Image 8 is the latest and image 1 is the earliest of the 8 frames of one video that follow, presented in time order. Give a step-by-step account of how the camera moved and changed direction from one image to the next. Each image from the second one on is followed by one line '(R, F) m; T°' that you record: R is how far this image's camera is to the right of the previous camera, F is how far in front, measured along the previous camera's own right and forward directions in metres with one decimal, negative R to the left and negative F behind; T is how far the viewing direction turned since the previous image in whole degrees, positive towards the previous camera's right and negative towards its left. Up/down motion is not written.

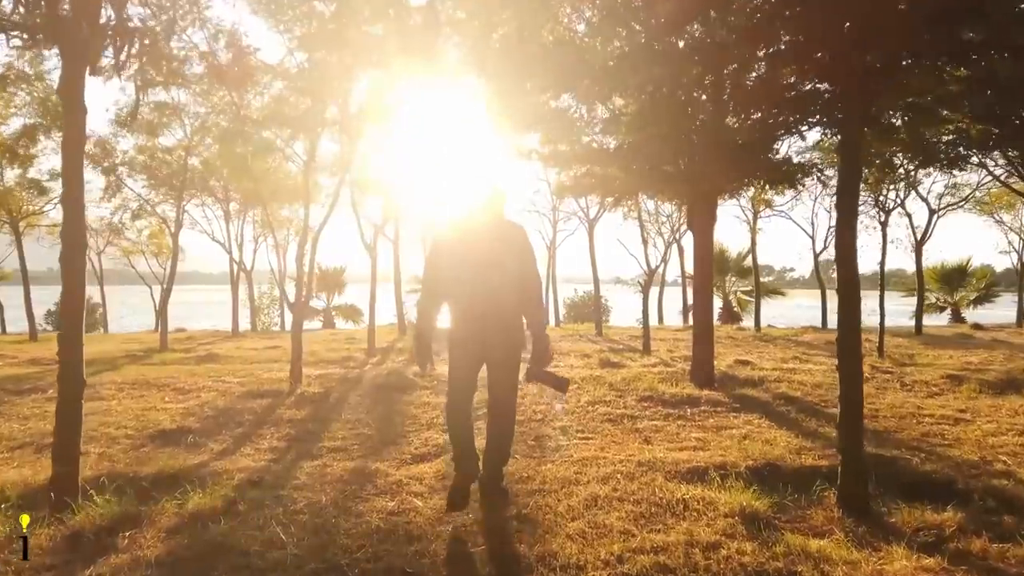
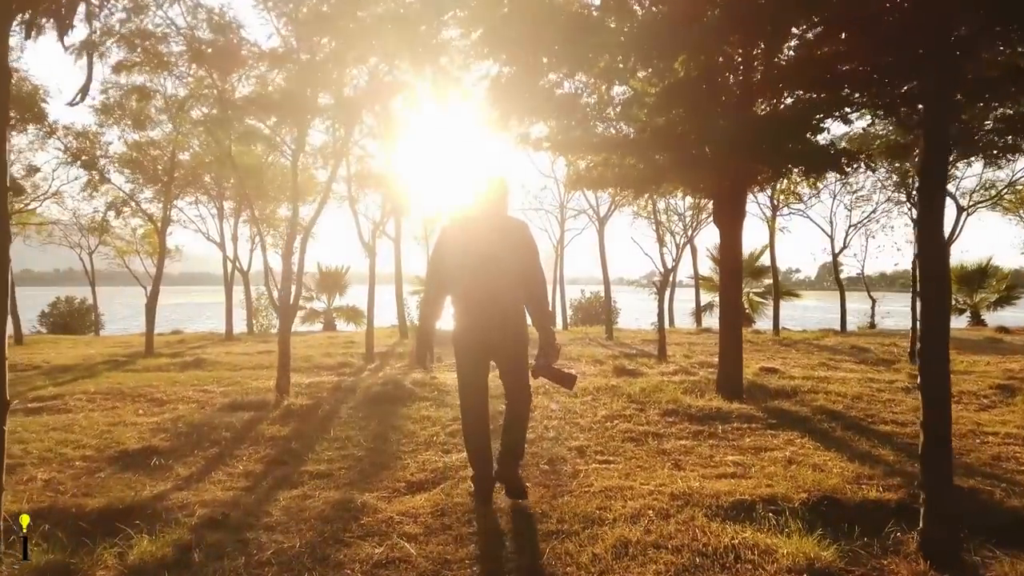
(0.0, +0.8) m; 0°
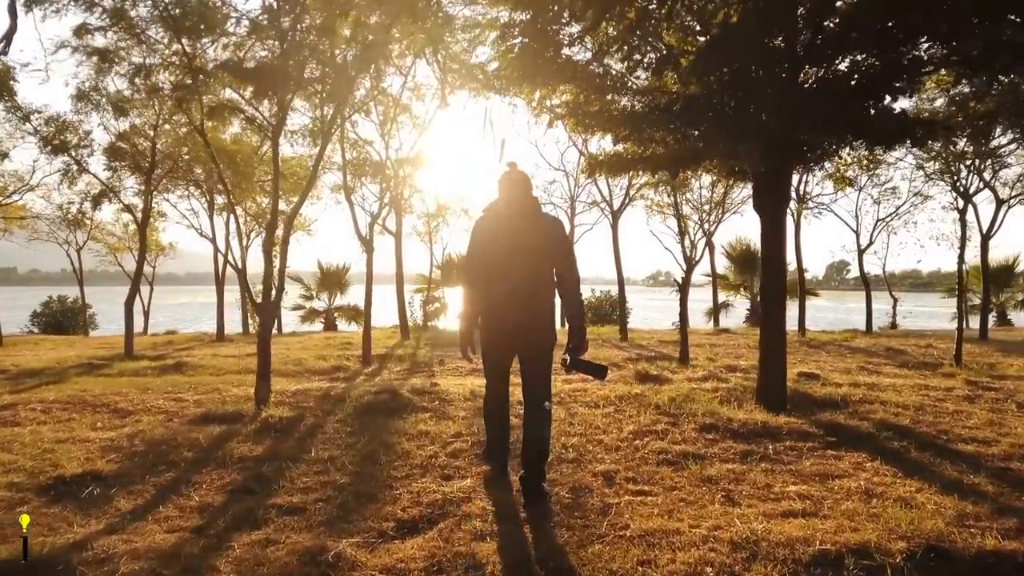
(-0.1, +1.0) m; 0°
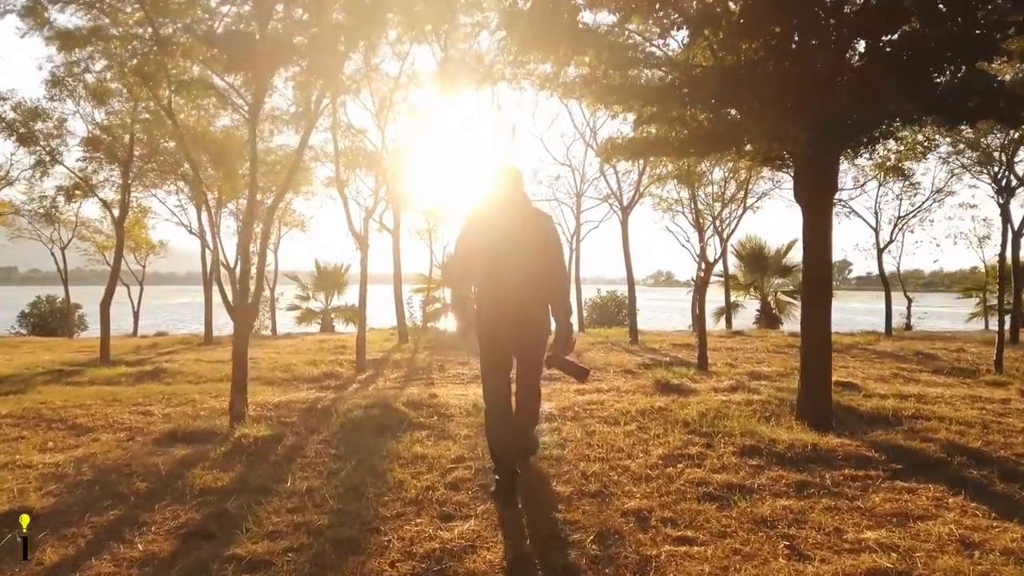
(-0.1, +0.8) m; 0°
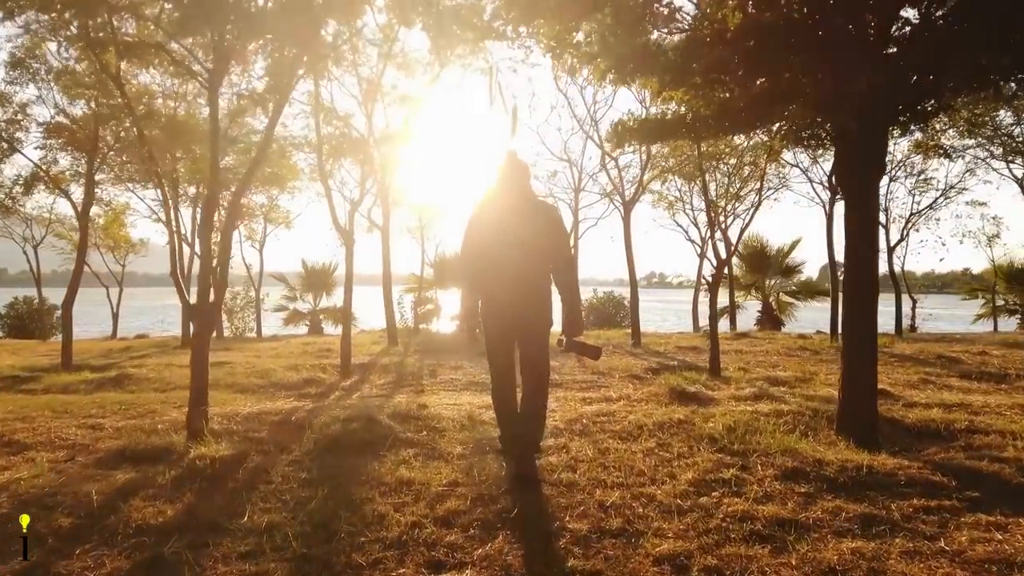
(-0.1, +0.8) m; +1°
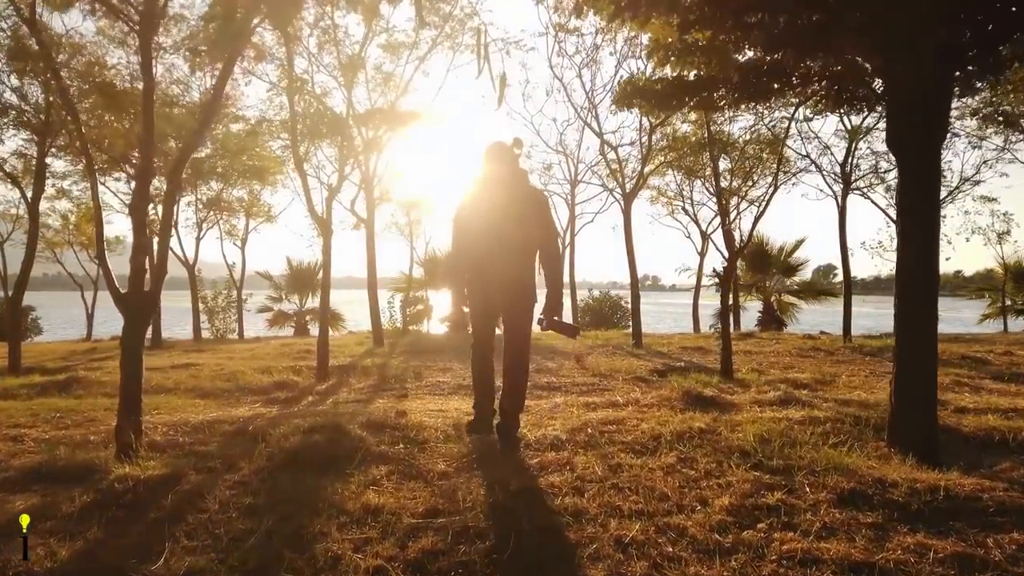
(0.0, +0.9) m; +1°
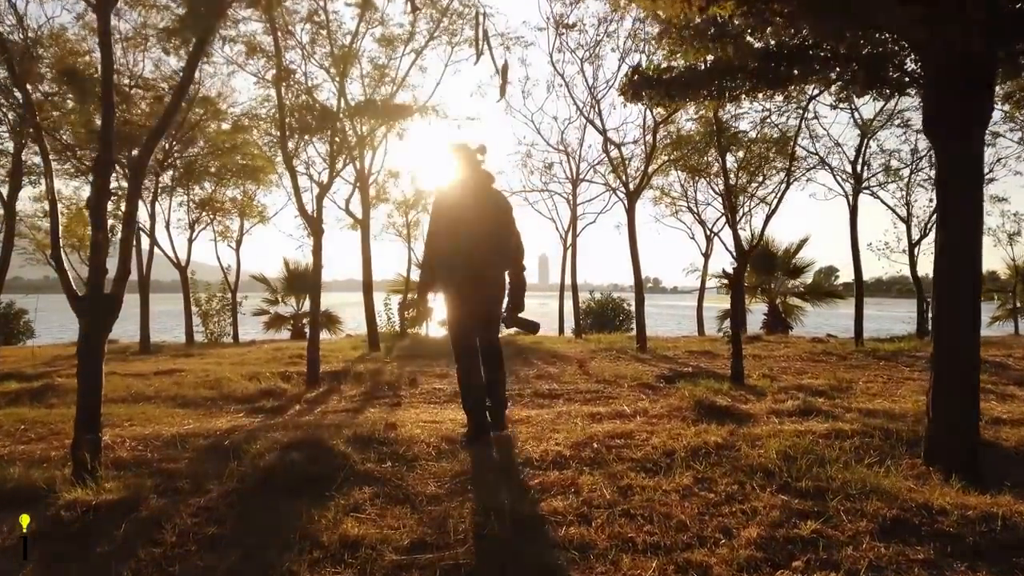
(0.0, +0.4) m; 0°
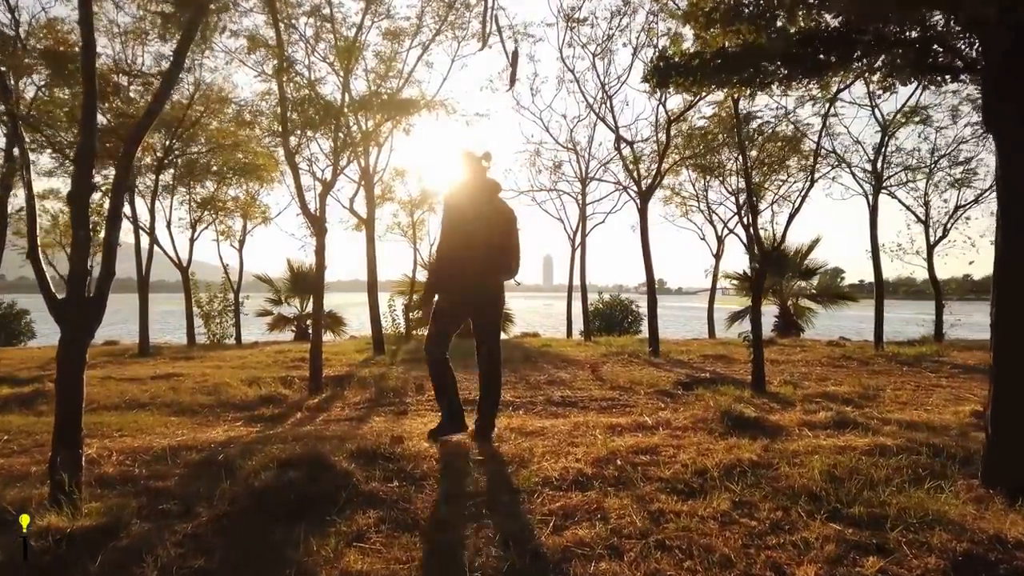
(-0.1, +0.4) m; 0°
